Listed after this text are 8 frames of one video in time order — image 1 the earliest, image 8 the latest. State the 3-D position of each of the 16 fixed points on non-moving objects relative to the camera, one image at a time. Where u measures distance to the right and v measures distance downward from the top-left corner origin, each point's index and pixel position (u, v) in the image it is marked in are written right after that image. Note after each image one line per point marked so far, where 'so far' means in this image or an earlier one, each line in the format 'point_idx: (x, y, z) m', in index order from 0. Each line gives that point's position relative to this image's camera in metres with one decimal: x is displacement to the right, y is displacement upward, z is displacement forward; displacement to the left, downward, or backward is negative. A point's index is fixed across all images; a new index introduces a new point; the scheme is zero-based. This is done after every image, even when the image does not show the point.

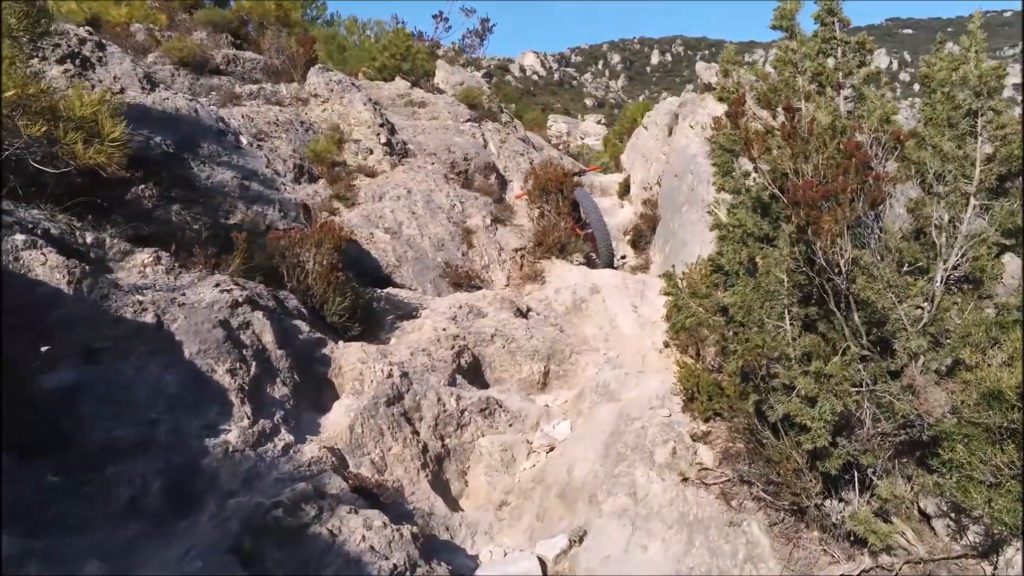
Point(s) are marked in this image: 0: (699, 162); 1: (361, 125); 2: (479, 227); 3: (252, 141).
0: (+2.1, +1.4, +9.0) m
1: (-1.8, +1.9, +9.5) m
2: (-0.4, +0.7, +8.7) m
3: (-2.6, +1.5, +8.0) m
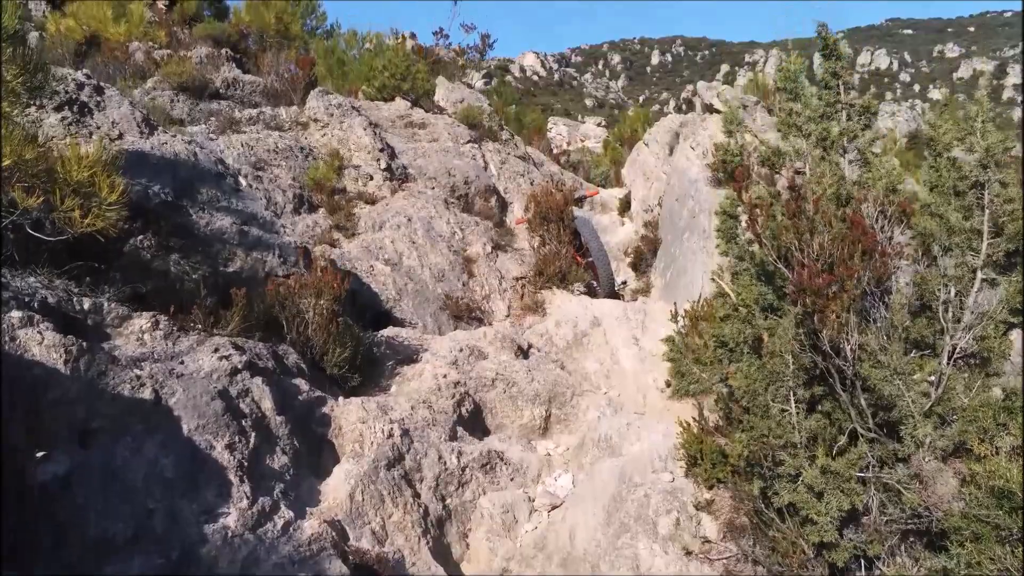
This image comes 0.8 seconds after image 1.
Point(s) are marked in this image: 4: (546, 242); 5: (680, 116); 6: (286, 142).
0: (+2.2, +1.0, +9.0) m
1: (-1.8, +1.6, +9.5) m
2: (-0.4, +0.4, +8.6) m
3: (-2.6, +1.2, +7.9) m
4: (+0.4, +0.5, +8.9) m
5: (+2.7, +2.8, +12.8) m
6: (-2.6, +1.7, +9.1) m
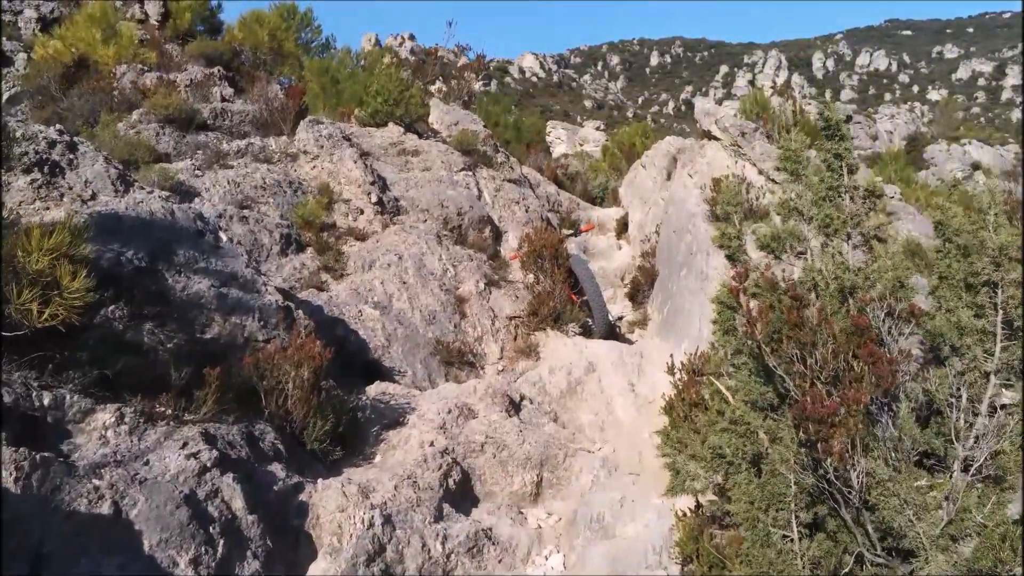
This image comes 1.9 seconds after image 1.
0: (+2.1, +0.6, +8.8) m
1: (-1.9, +1.2, +9.3) m
2: (-0.4, -0.1, +8.4) m
3: (-2.7, +0.7, +7.7) m
4: (+0.3, +0.1, +8.7) m
5: (+2.6, +2.3, +12.6) m
6: (-2.7, +1.2, +8.9) m
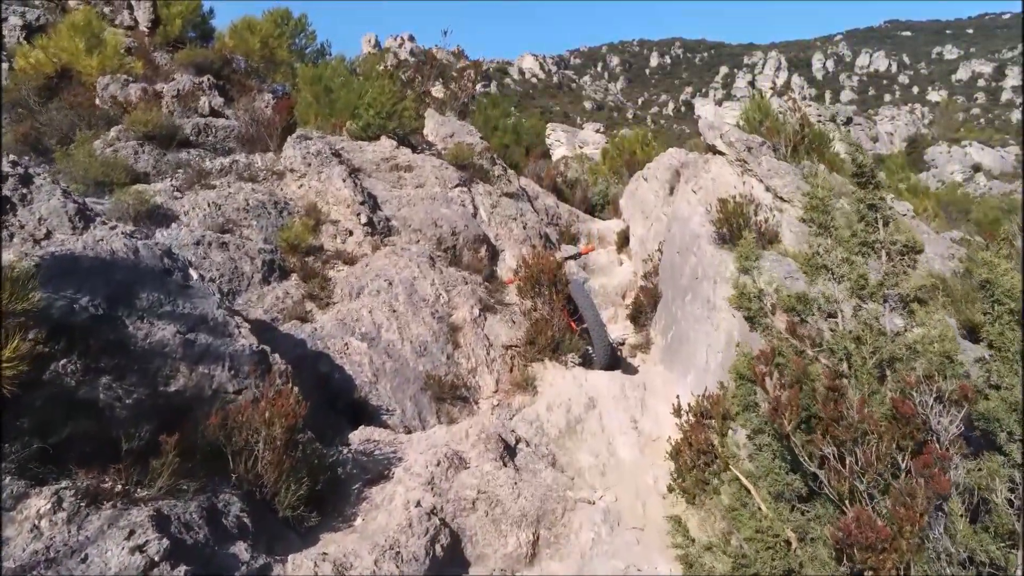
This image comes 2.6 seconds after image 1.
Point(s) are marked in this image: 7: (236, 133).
0: (+2.0, +0.4, +8.4) m
1: (-1.9, +0.9, +8.9) m
2: (-0.5, -0.3, +8.0) m
3: (-2.7, +0.5, +7.3) m
4: (+0.2, -0.2, +8.2) m
5: (+2.6, +2.1, +12.1) m
6: (-2.7, +1.0, +8.5) m
7: (-3.4, +1.9, +9.9) m
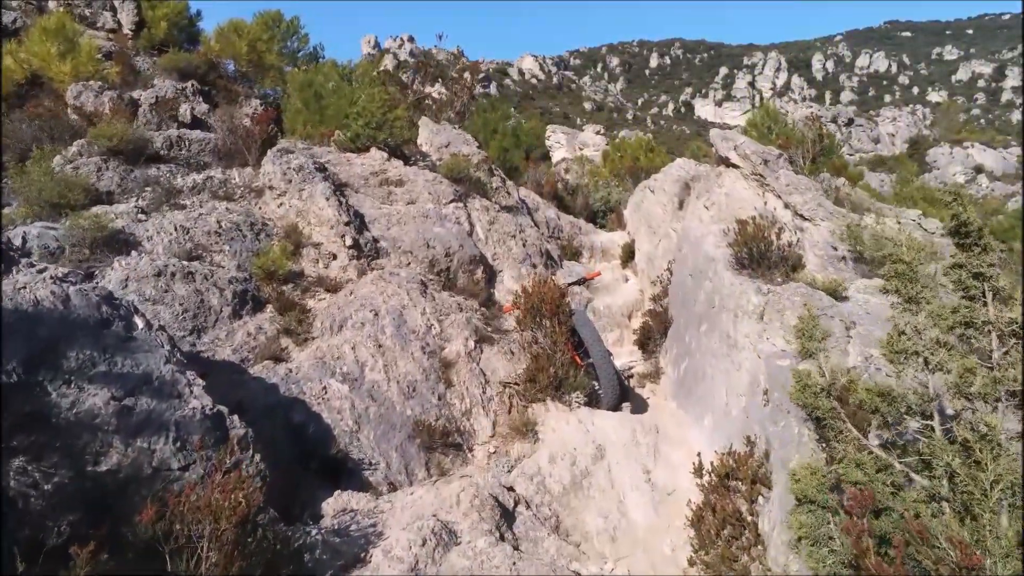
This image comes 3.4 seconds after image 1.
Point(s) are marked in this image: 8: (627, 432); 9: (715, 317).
0: (+2.0, +0.1, +7.6) m
1: (-1.9, +0.7, +8.1) m
2: (-0.5, -0.6, +7.3) m
3: (-2.7, +0.2, +6.6) m
4: (+0.2, -0.5, +7.5) m
5: (+2.6, +1.8, +11.4) m
6: (-2.7, +0.7, +7.8) m
7: (-3.4, +1.6, +9.1) m
8: (+0.9, -1.2, +6.5) m
9: (+1.9, -0.3, +7.3) m
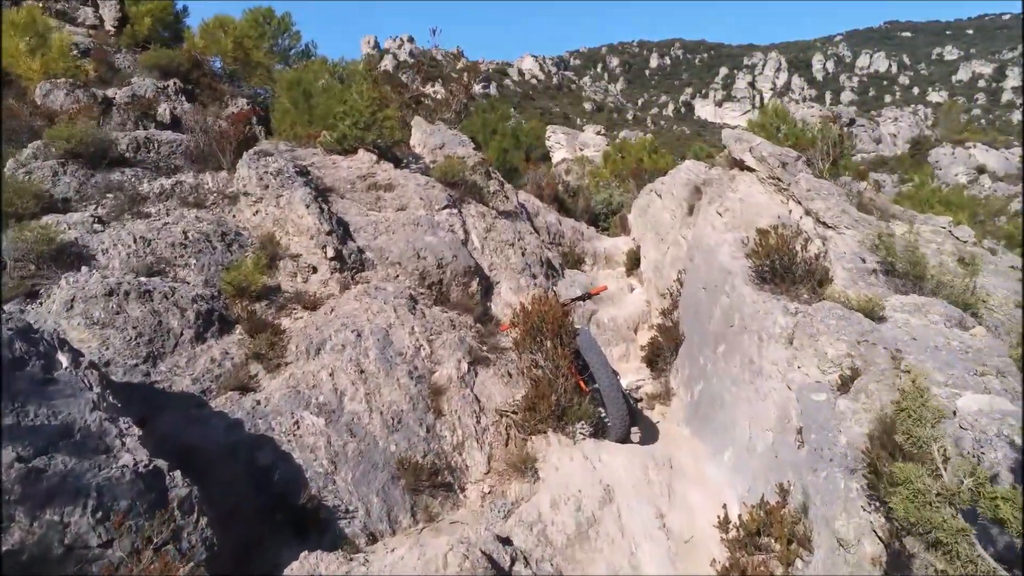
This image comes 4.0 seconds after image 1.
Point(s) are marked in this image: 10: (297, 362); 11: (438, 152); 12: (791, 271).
0: (+2.0, -0.1, +6.9) m
1: (-2.0, +0.5, +7.4) m
2: (-0.5, -0.8, +6.6) m
3: (-2.8, 0.0, +5.9) m
4: (+0.2, -0.6, +6.8) m
5: (+2.5, +1.6, +10.7) m
6: (-2.7, +0.5, +7.0) m
7: (-3.5, +1.5, +8.4) m
8: (+0.9, -1.3, +5.8) m
9: (+1.8, -0.4, +6.6) m
10: (-1.7, -0.6, +6.1) m
11: (-1.0, +1.9, +11.0) m
12: (+2.4, +0.1, +6.8) m
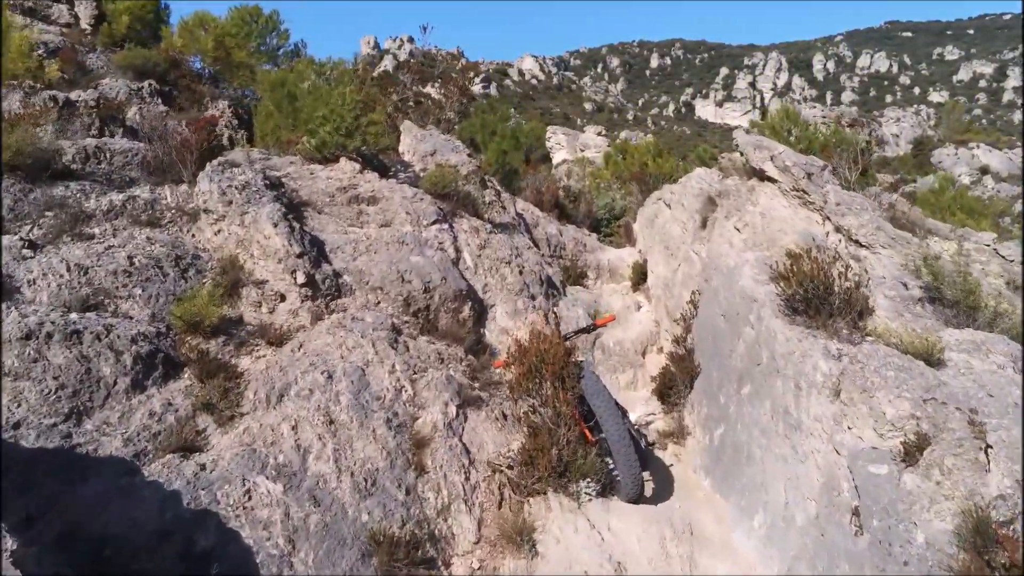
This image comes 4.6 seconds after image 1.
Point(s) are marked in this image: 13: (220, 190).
0: (+2.0, -0.3, +6.0) m
1: (-2.0, +0.3, +6.5) m
2: (-0.5, -1.0, +5.7) m
3: (-2.8, -0.2, +5.0) m
4: (+0.2, -0.9, +5.9) m
5: (+2.5, +1.4, +9.8) m
6: (-2.8, +0.3, +6.2) m
7: (-3.5, +1.2, +7.5) m
8: (+0.9, -1.6, +4.9) m
9: (+1.8, -0.7, +5.7) m
10: (-1.7, -0.8, +5.2) m
11: (-1.1, +1.6, +10.1) m
12: (+2.4, -0.1, +6.0) m
13: (-2.5, +0.9, +6.9) m
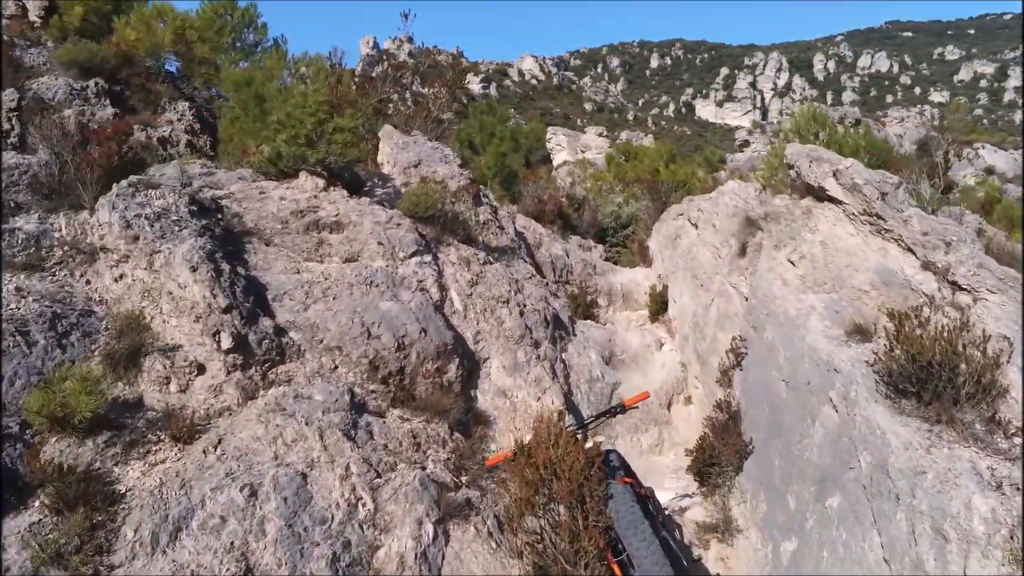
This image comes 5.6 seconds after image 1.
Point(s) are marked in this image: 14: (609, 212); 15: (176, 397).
0: (+2.0, -0.7, +4.4) m
1: (-2.0, -0.2, +4.9) m
2: (-0.5, -1.4, +4.0) m
3: (-2.8, -0.6, +3.3) m
4: (+0.2, -1.3, +4.3) m
5: (+2.5, +1.0, +8.2) m
6: (-2.8, -0.1, +4.5) m
7: (-3.5, +0.8, +5.9) m
8: (+0.9, -2.0, +3.3) m
9: (+1.8, -1.1, +4.0) m
10: (-1.7, -1.2, +3.6) m
11: (-1.1, +1.2, +8.5) m
12: (+2.4, -0.5, +4.3) m
13: (-2.5, +0.4, +5.2) m
14: (+1.6, +1.0, +12.0) m
15: (-1.9, -0.6, +4.6) m
